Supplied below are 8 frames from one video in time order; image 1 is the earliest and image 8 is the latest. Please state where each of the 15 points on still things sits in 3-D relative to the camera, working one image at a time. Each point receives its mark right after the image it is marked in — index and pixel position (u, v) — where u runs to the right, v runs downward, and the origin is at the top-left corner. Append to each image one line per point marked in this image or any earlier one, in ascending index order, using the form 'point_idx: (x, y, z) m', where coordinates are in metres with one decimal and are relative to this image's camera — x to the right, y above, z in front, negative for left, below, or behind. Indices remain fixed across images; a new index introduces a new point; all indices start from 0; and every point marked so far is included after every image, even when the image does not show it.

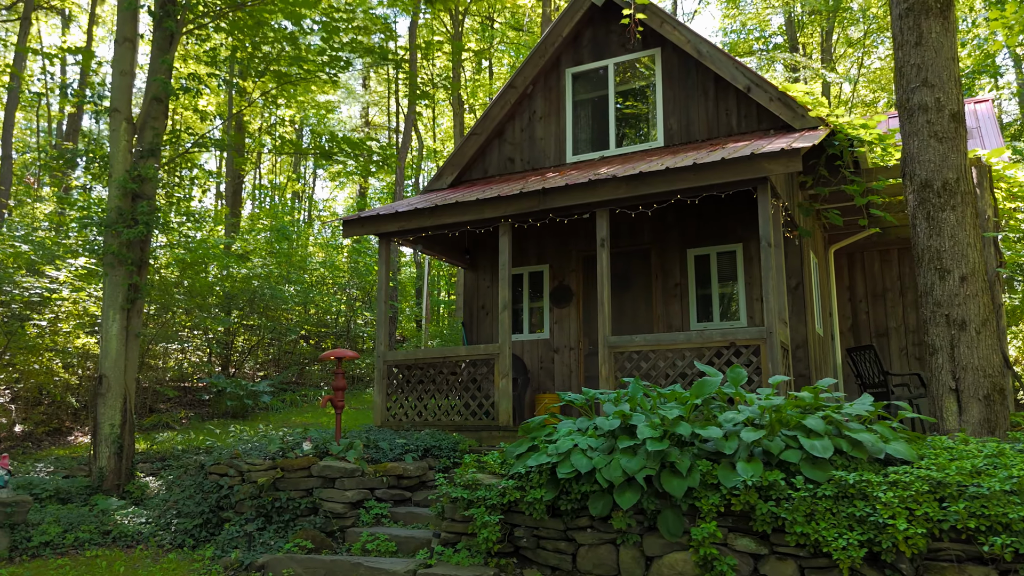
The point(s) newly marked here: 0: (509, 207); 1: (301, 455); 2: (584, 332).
0: (0.0, +0.8, +7.6) m
1: (-1.6, -1.3, +5.7) m
2: (+0.8, -0.5, +9.2) m
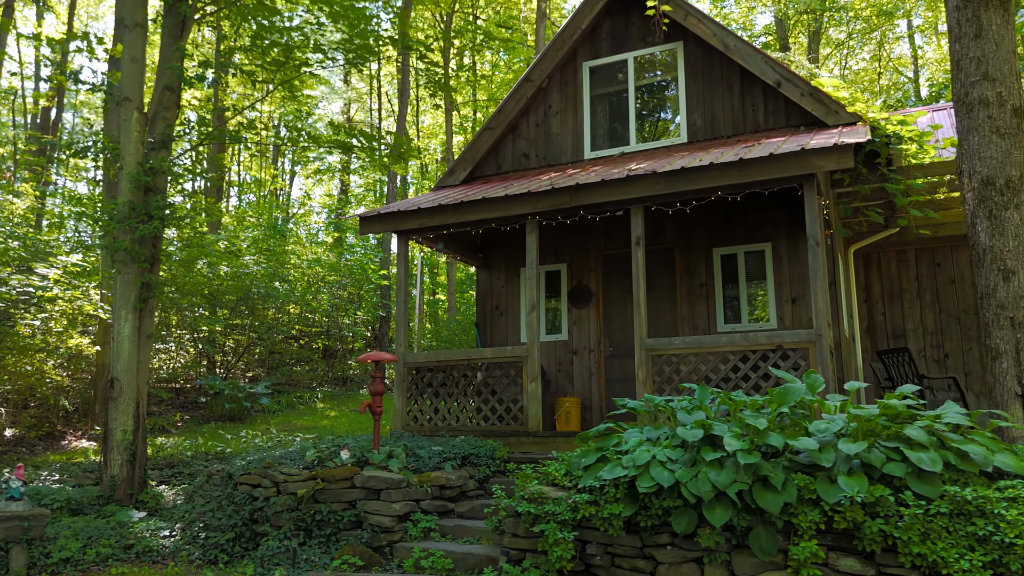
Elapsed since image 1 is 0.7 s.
0: (+0.3, +0.8, +7.3) m
1: (-1.2, -1.3, +5.3) m
2: (+1.1, -0.5, +9.0) m
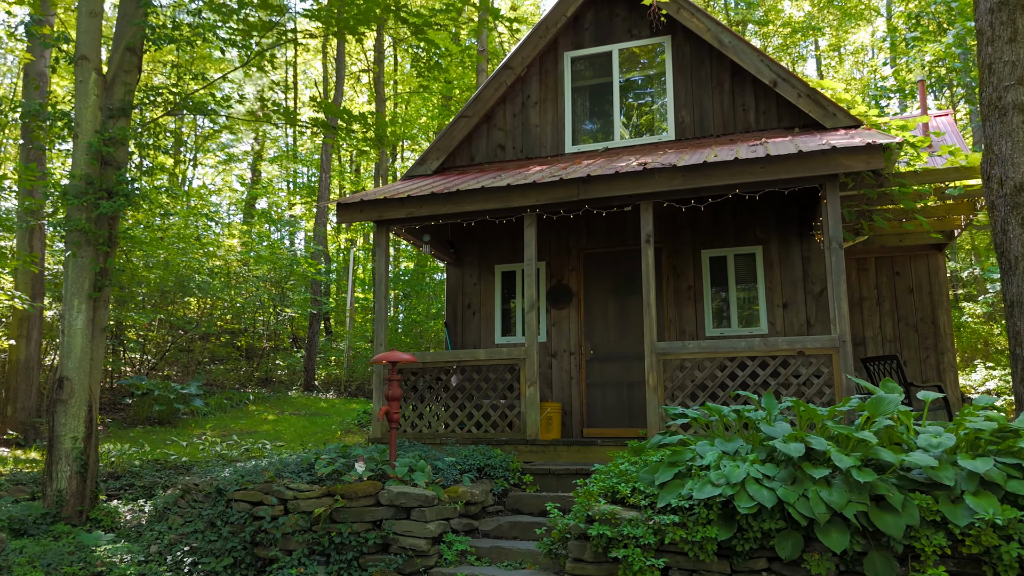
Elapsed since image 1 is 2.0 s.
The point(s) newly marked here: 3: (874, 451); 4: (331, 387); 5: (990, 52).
0: (+0.3, +0.9, +6.8) m
1: (-1.0, -1.2, +4.7) m
2: (+0.8, -0.5, +8.6) m
3: (+1.7, -0.8, +3.5) m
4: (-4.3, -2.4, +17.4) m
5: (+3.6, +1.8, +5.7) m
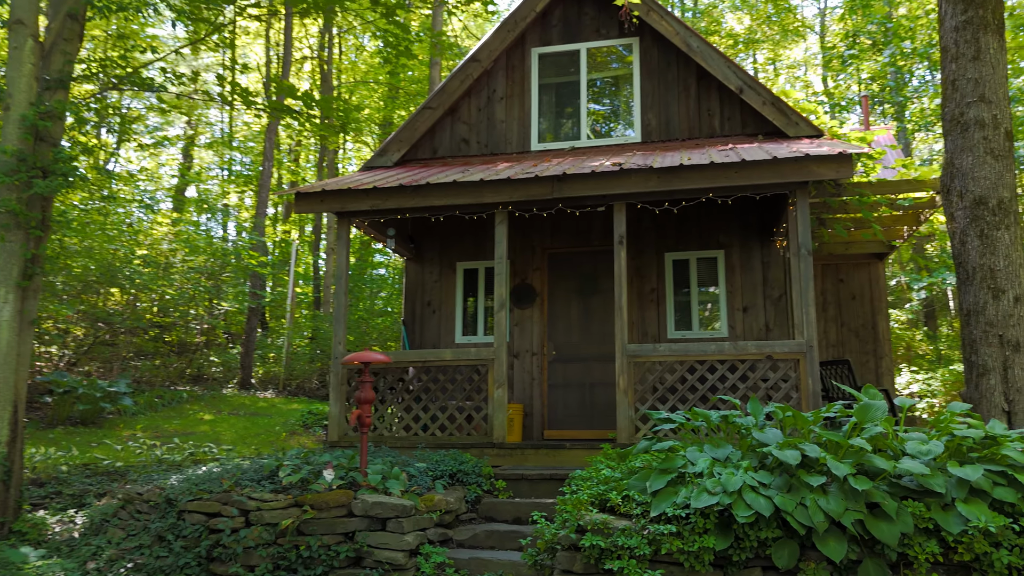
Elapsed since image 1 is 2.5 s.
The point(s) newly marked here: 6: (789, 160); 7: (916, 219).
0: (0.0, +0.9, +6.7) m
1: (-1.1, -1.2, +4.4) m
2: (+0.4, -0.5, +8.5) m
3: (+1.7, -0.8, +3.5) m
4: (-5.5, -2.2, +16.9) m
5: (+3.5, +1.7, +5.9) m
6: (+2.3, +1.0, +6.0) m
7: (+4.7, +0.8, +8.7) m
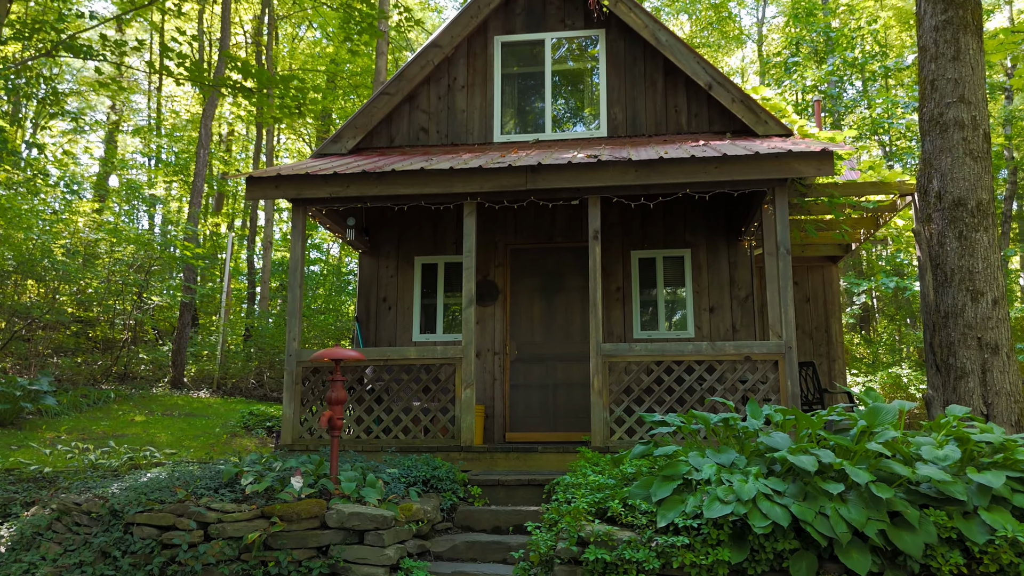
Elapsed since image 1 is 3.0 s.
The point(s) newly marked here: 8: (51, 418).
0: (-0.2, +0.9, +6.4) m
1: (-1.2, -1.1, +4.0) m
2: (0.0, -0.5, +8.2) m
3: (+1.7, -0.8, +3.4) m
4: (-6.7, -2.1, +16.0) m
5: (+3.3, +1.7, +5.8) m
6: (+2.1, +1.1, +5.9) m
7: (+4.2, +0.8, +8.7) m
8: (-6.5, -1.8, +10.7) m
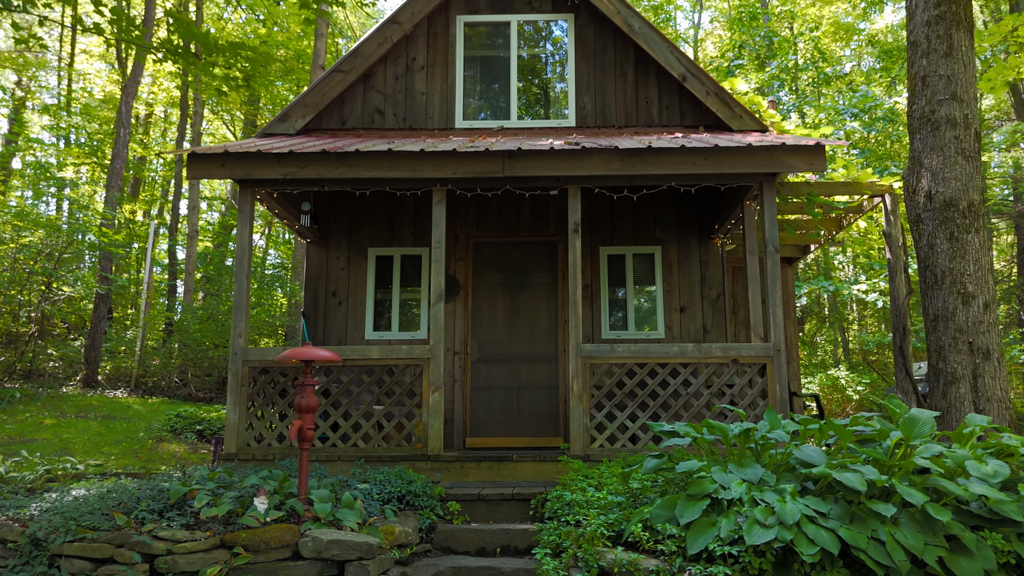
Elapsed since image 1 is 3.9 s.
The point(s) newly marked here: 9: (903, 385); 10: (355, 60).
0: (-0.4, +0.9, +5.9) m
1: (-1.2, -1.1, +3.4) m
2: (-0.4, -0.5, +7.7) m
3: (+1.8, -0.8, +3.1) m
4: (-7.9, -1.9, +14.8) m
5: (+3.1, +1.7, +5.7) m
6: (+1.9, +1.1, +5.6) m
7: (+3.8, +0.8, +8.6) m
8: (-7.2, -1.7, +9.5) m
9: (+3.8, -0.9, +7.2) m
10: (-1.7, +2.4, +8.0) m
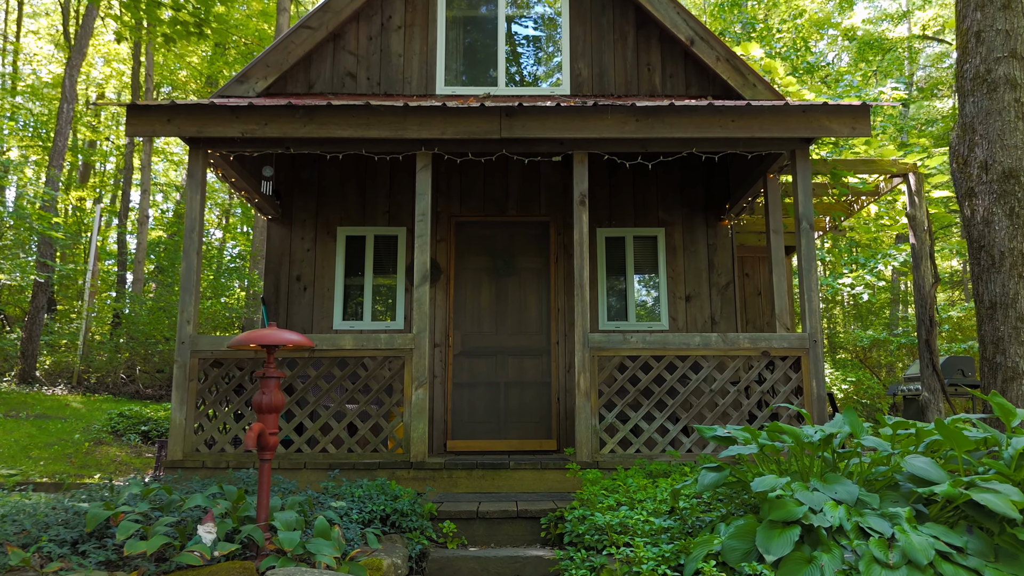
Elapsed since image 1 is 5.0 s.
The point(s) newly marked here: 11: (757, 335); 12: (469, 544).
0: (-0.5, +1.1, +5.0) m
1: (-1.1, -0.9, +2.6) m
2: (-0.5, -0.3, +6.9) m
3: (+1.9, -0.7, +2.4) m
4: (-8.3, -1.7, +13.7) m
5: (+3.1, +1.8, +5.0) m
6: (+1.9, +1.2, +4.9) m
7: (+3.6, +0.9, +8.0) m
8: (-7.4, -1.5, +8.4) m
9: (+3.7, -0.8, +6.6) m
10: (-1.8, +2.6, +7.1) m
11: (+1.6, -0.3, +4.9) m
12: (-0.2, -1.3, +3.8) m
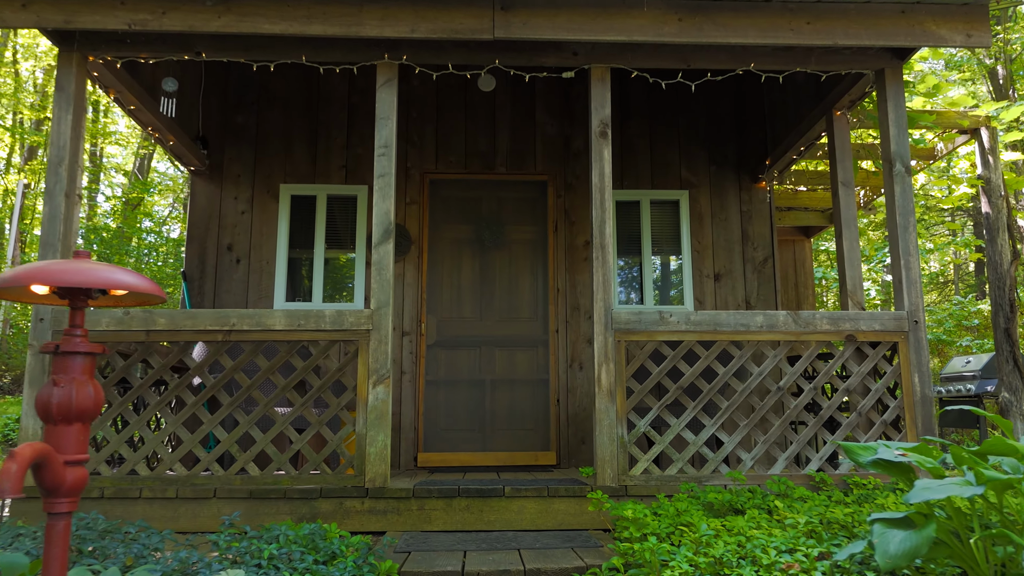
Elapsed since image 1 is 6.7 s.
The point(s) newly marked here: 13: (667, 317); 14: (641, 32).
0: (-0.5, +1.3, +3.7) m
1: (-1.0, -0.7, +1.2) m
2: (-0.6, -0.1, +5.5) m
3: (+1.9, -0.5, +1.1) m
4: (-8.7, -1.5, +12.0) m
5: (+3.1, +2.0, +3.8) m
6: (+1.9, +1.4, +3.6) m
7: (+3.5, +1.0, +6.8) m
8: (-7.5, -1.2, +6.7) m
9: (+3.6, -0.7, +5.4) m
10: (-1.9, +2.8, +5.7) m
11: (+1.6, -0.1, +3.6) m
12: (-0.2, -1.1, +2.4) m
13: (+0.7, -0.1, +3.6) m
14: (+0.6, +1.3, +3.7) m
